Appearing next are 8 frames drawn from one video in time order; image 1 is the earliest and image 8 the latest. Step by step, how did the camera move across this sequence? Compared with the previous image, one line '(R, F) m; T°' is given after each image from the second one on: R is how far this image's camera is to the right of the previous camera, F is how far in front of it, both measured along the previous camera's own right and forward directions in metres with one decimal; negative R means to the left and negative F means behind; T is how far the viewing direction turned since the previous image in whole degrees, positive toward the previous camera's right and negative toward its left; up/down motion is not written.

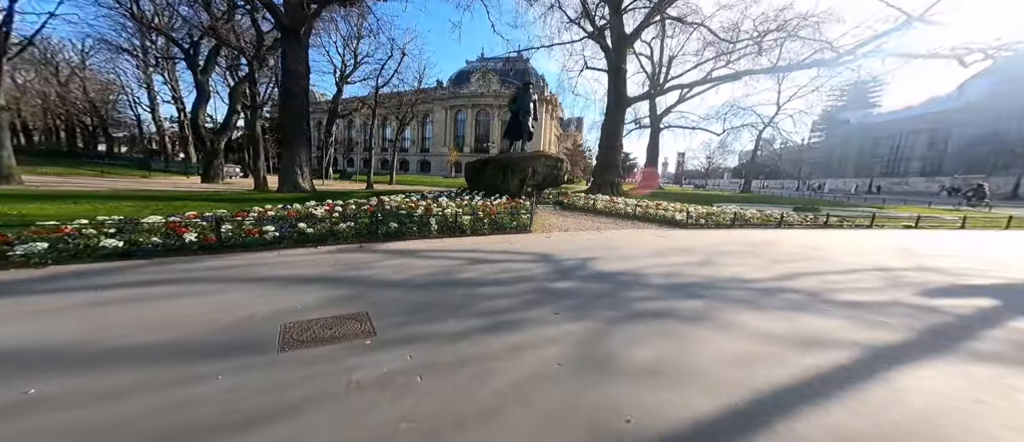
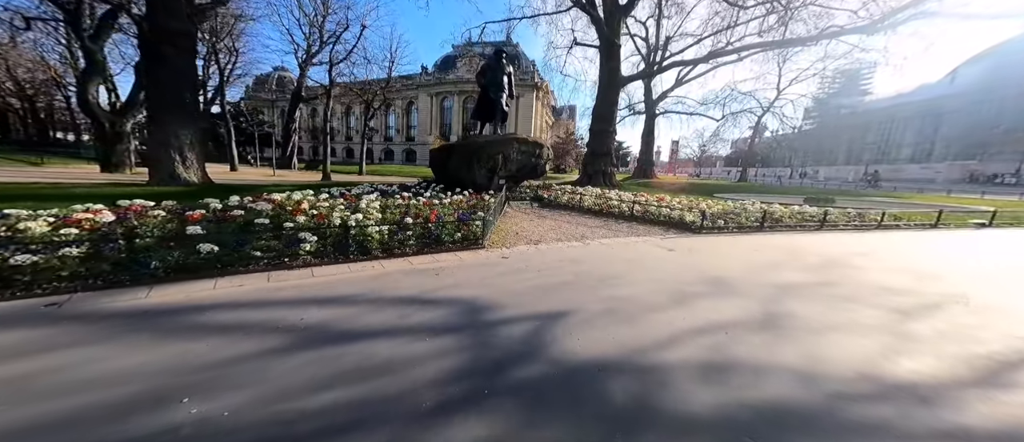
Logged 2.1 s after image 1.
(+1.1, +3.4) m; +1°
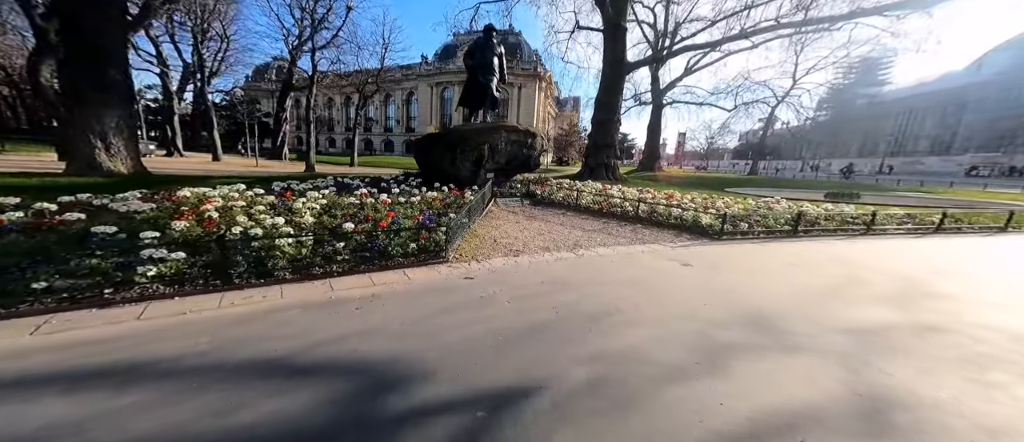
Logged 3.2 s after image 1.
(+0.6, +1.6) m; -1°
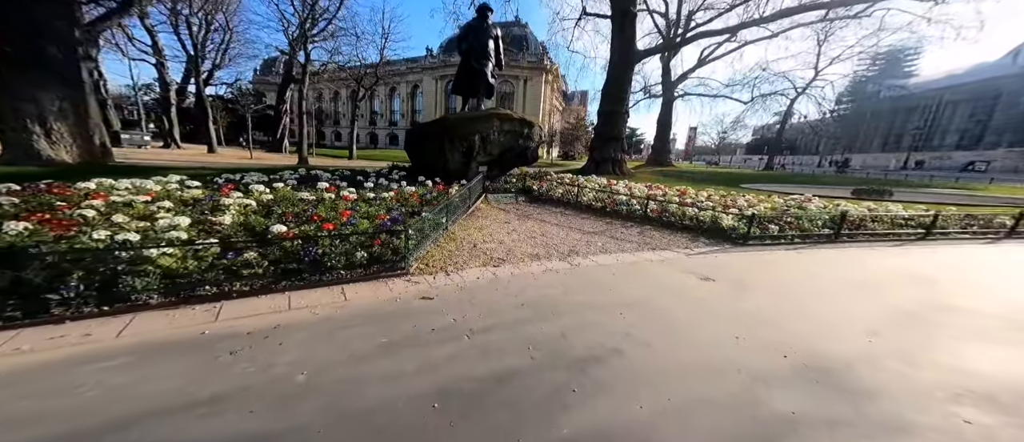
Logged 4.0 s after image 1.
(+0.4, +1.2) m; -1°
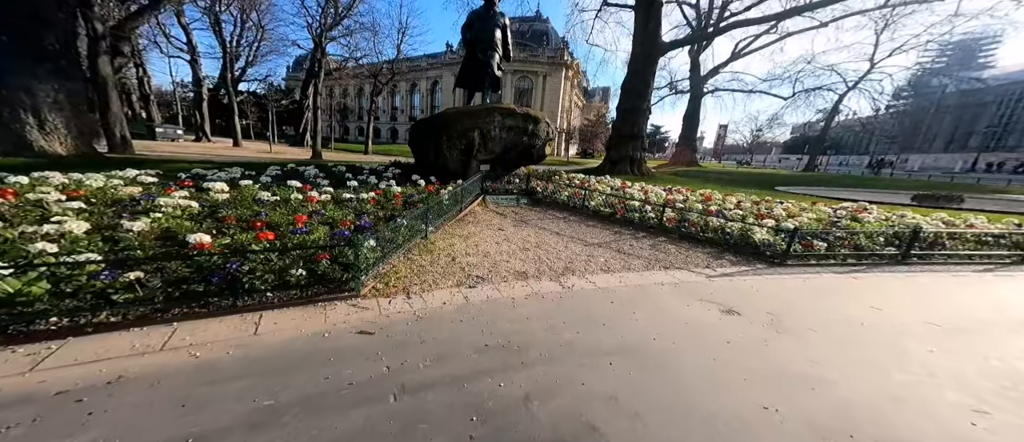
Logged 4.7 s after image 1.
(+0.6, +0.9) m; -4°
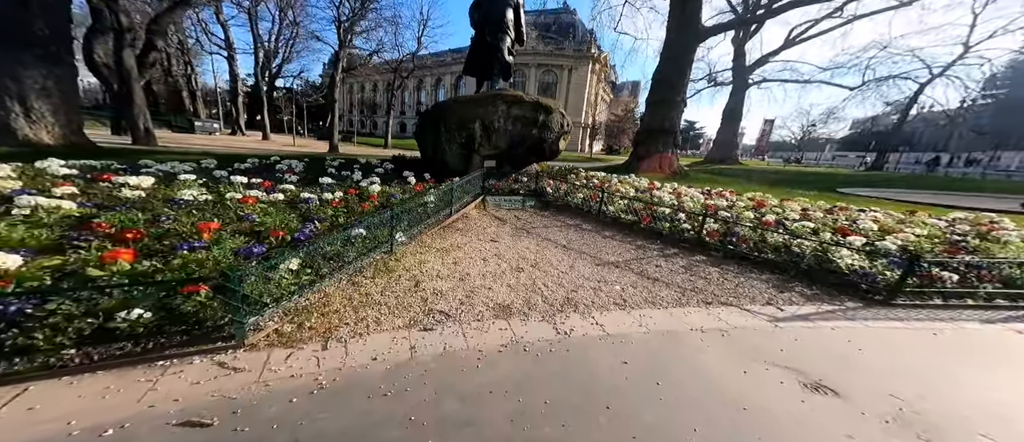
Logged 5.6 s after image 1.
(+0.5, +1.3) m; -5°
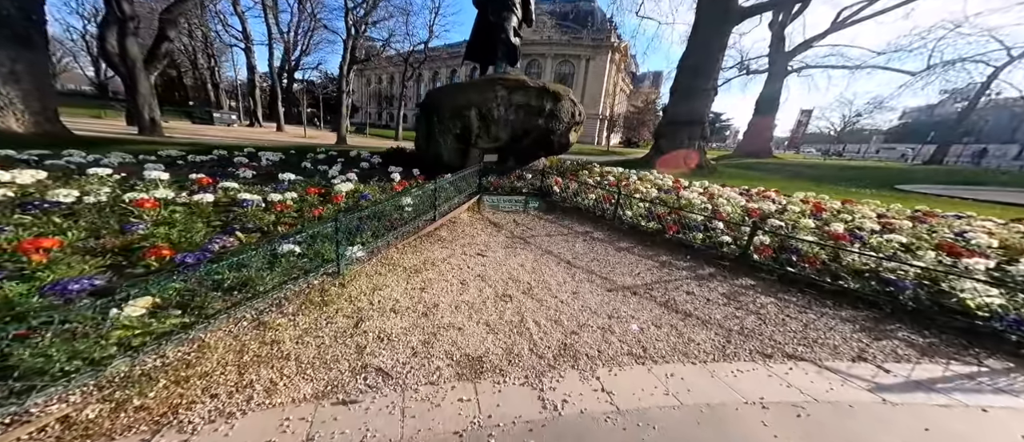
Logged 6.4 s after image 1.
(+0.4, +1.1) m; -3°
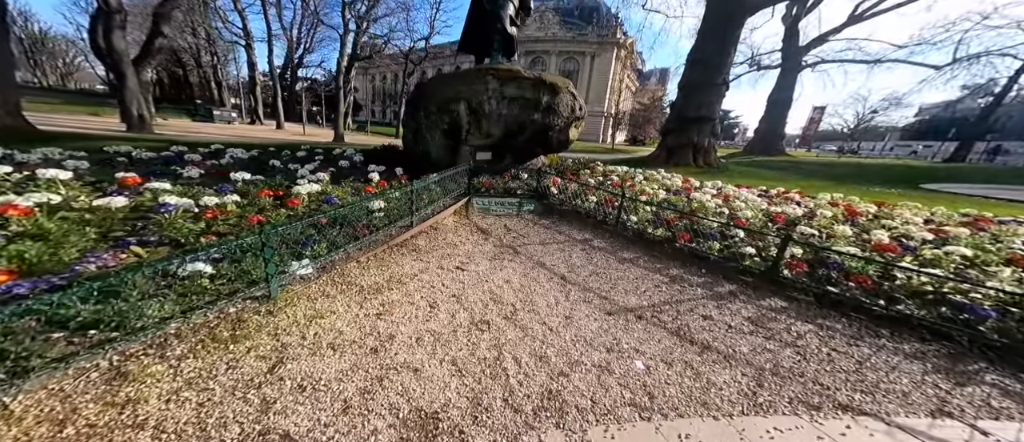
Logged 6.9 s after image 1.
(+0.2, +0.7) m; -1°
